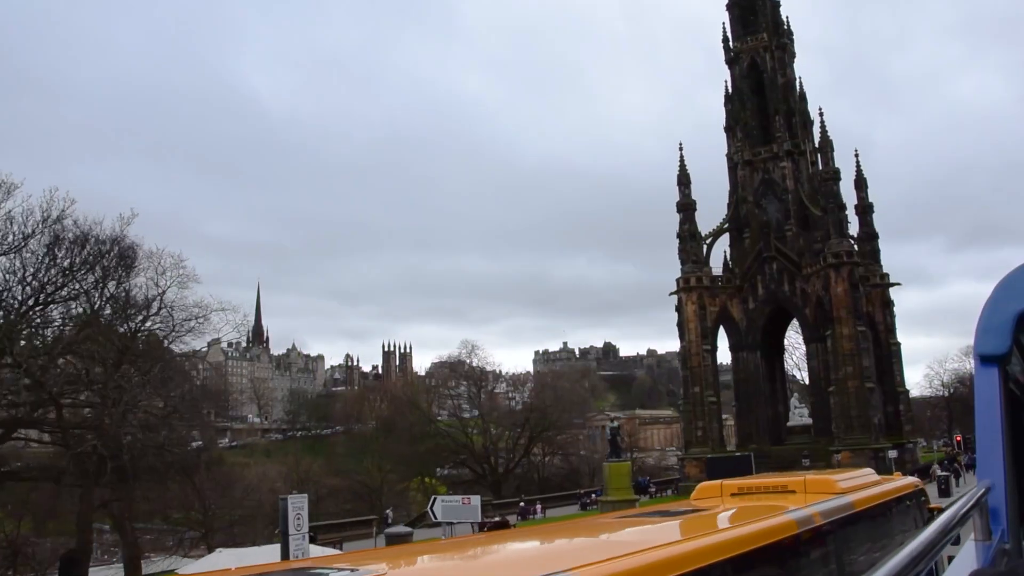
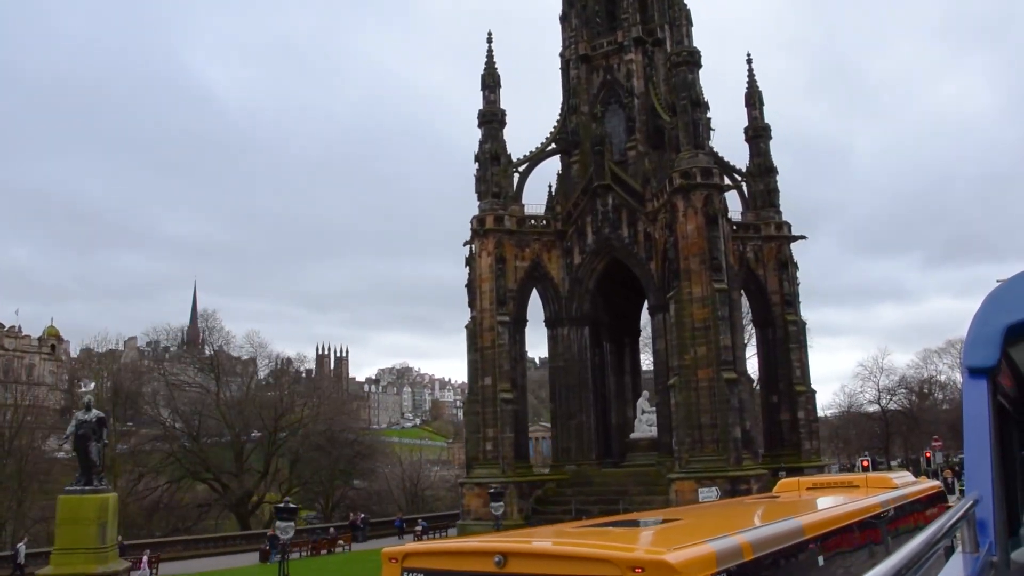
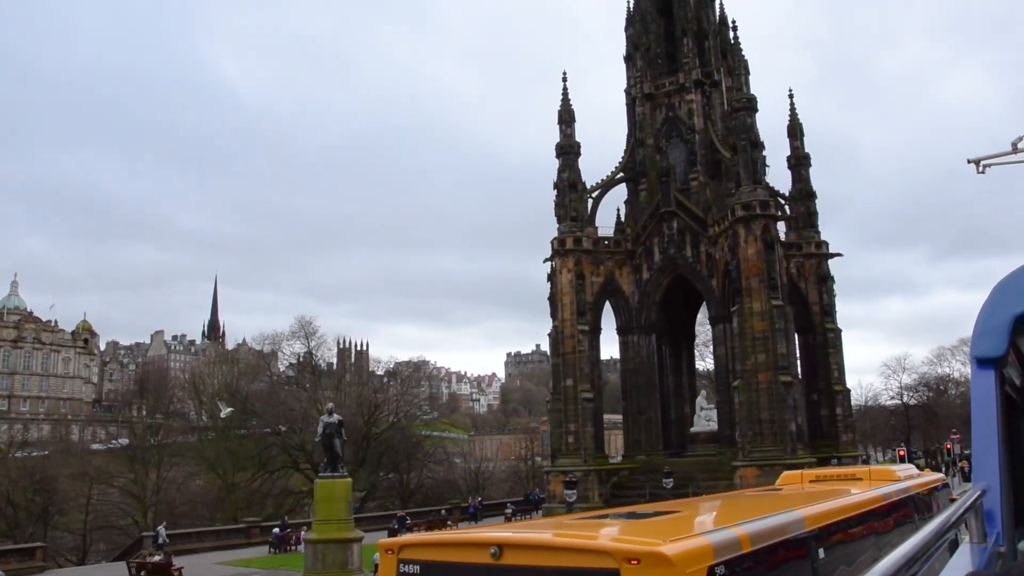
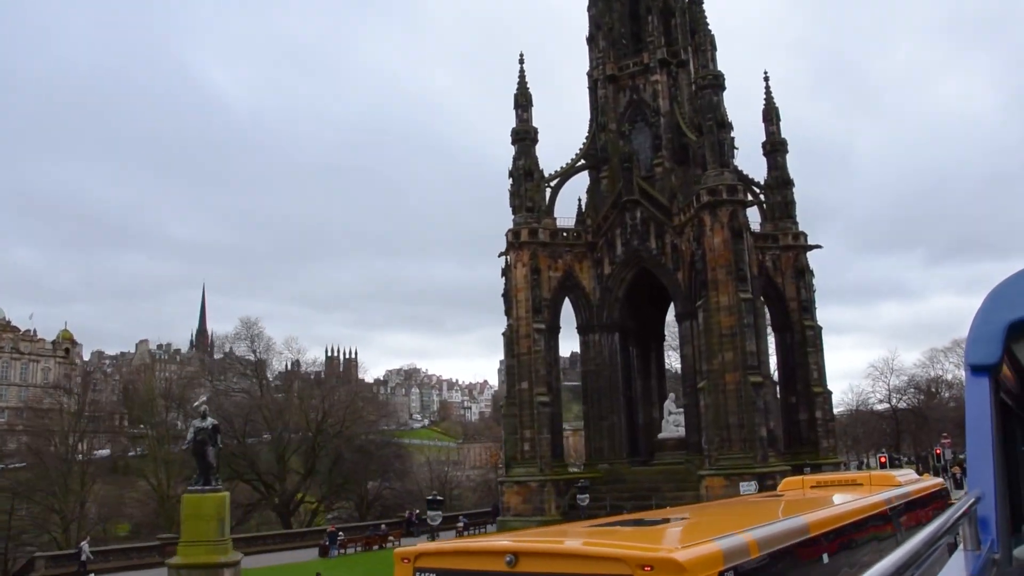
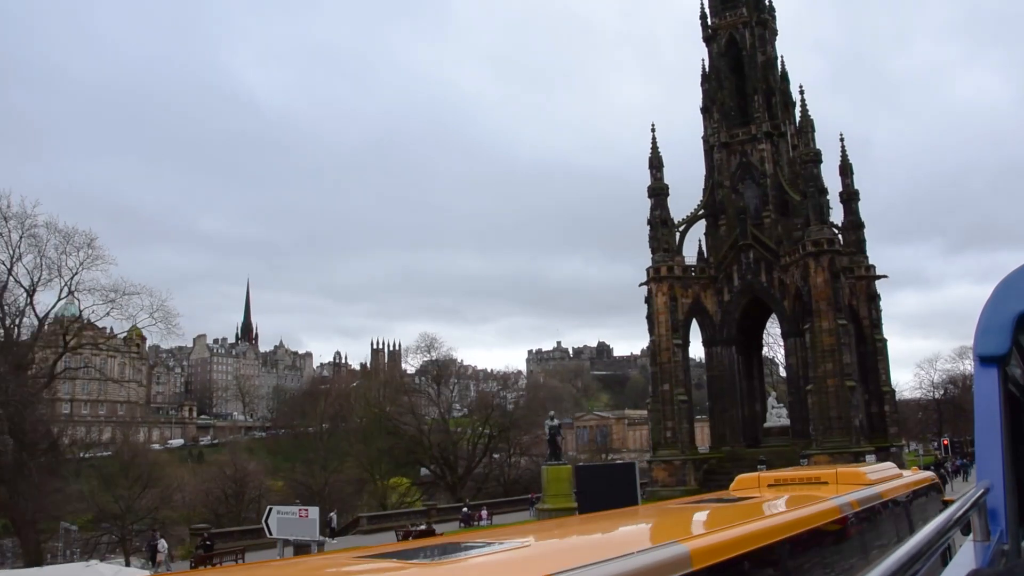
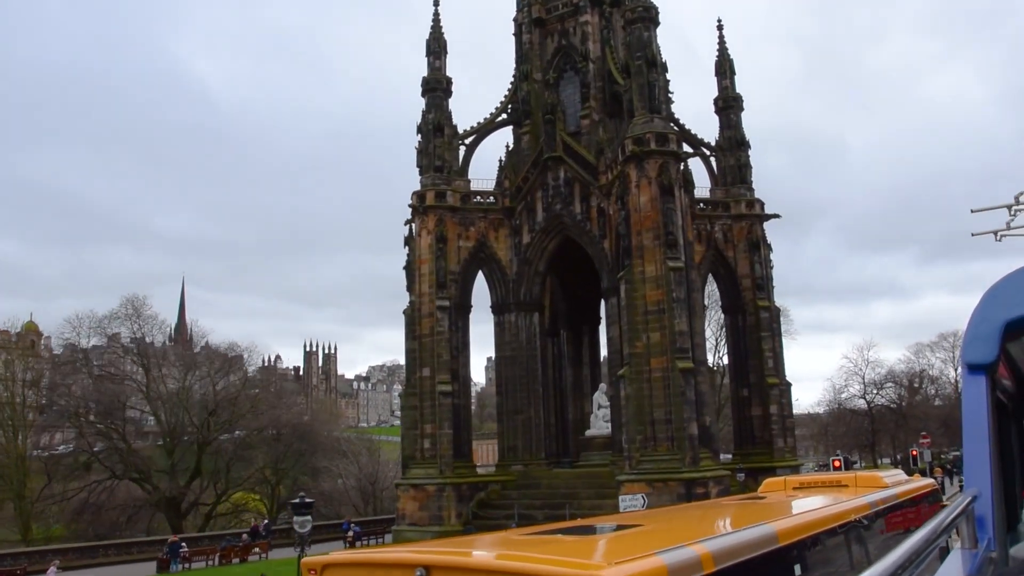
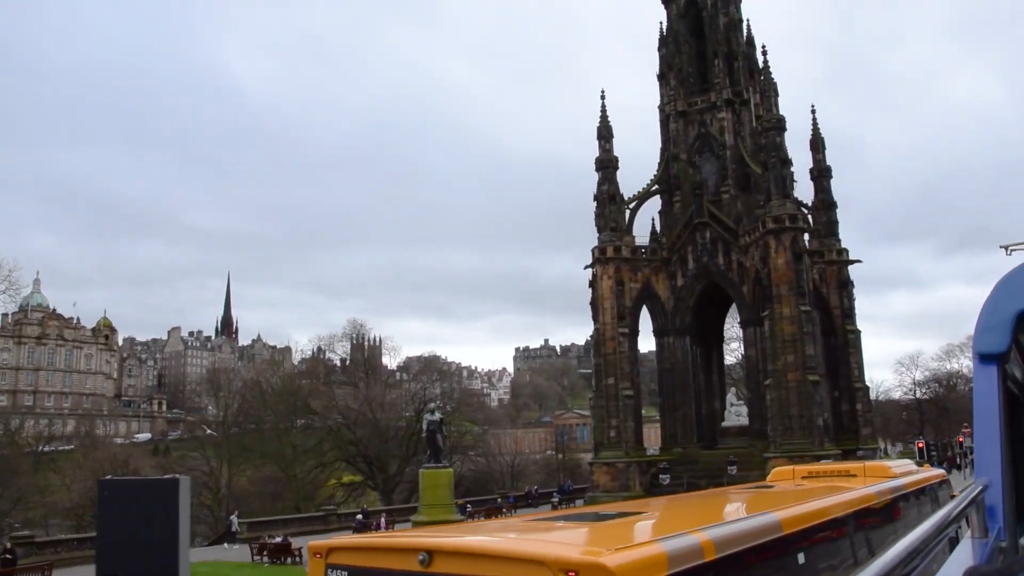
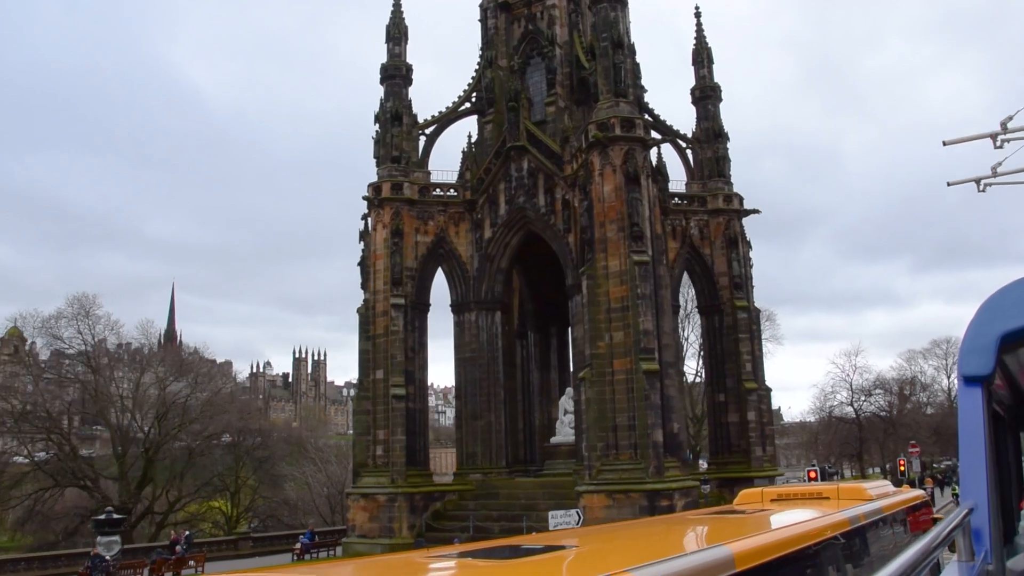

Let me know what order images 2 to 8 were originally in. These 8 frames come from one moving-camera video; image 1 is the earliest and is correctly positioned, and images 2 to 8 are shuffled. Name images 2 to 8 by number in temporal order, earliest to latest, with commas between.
5, 7, 3, 4, 2, 6, 8
